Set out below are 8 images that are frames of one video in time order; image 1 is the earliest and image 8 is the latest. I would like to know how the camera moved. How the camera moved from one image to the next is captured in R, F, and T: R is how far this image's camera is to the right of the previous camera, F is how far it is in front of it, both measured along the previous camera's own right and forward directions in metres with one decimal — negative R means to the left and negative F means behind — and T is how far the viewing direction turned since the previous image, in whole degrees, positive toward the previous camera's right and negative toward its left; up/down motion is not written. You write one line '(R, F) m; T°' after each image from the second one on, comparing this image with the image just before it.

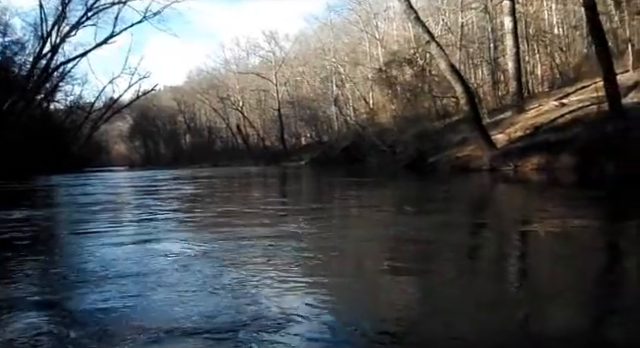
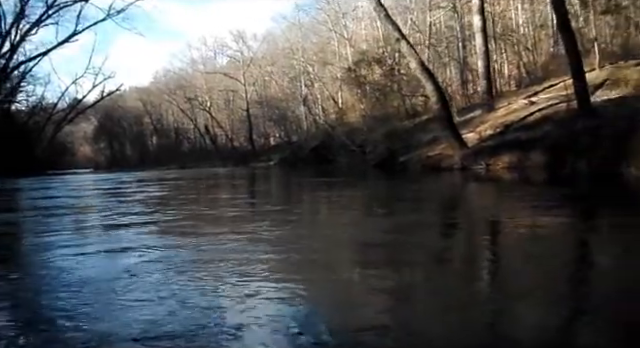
(-0.1, +0.3) m; +2°
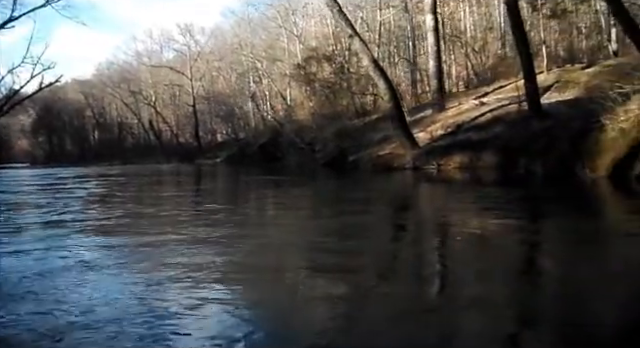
(-0.3, +0.6) m; +4°
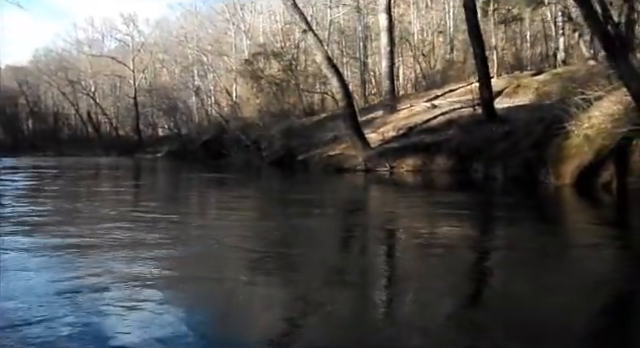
(-0.5, +1.0) m; +5°
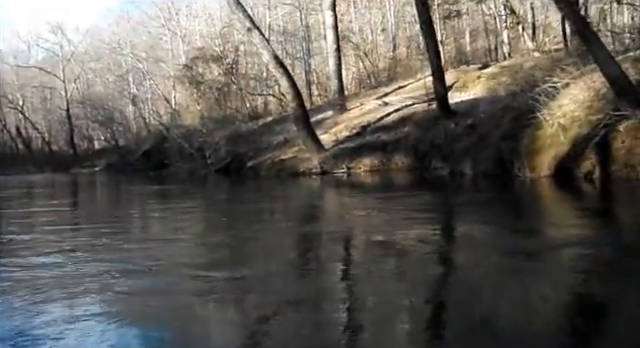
(-0.7, +1.4) m; +5°
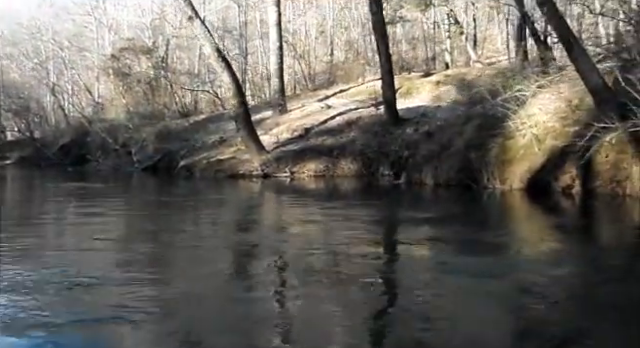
(-1.0, +1.8) m; +6°
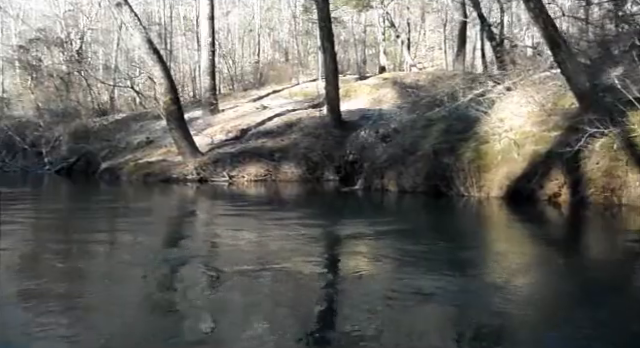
(-1.4, +1.8) m; +7°
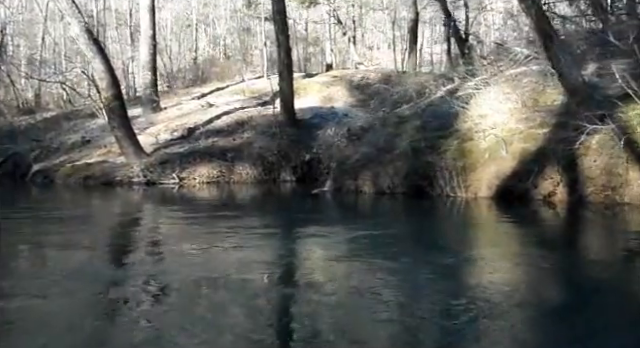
(-1.3, +1.3) m; +6°
